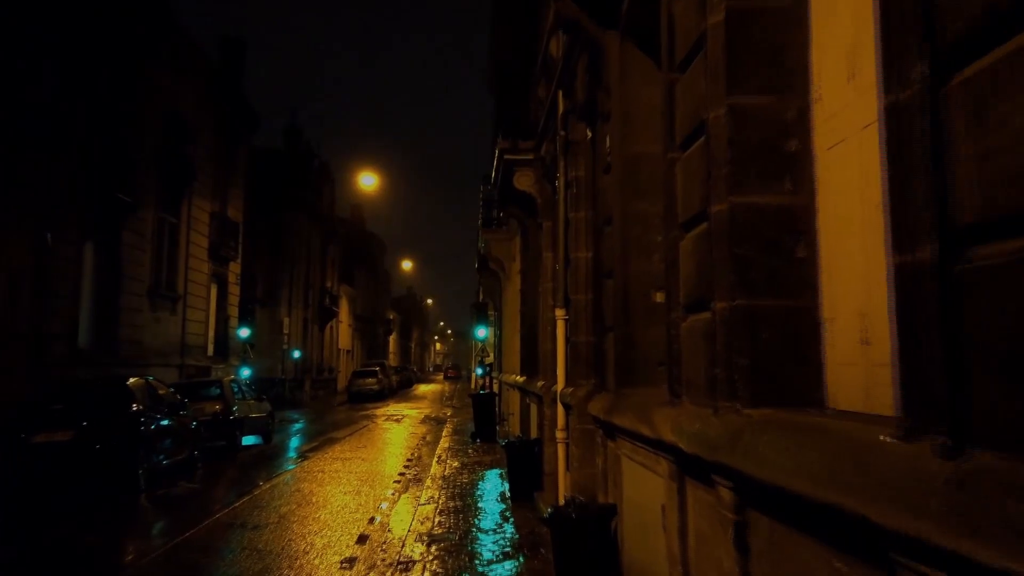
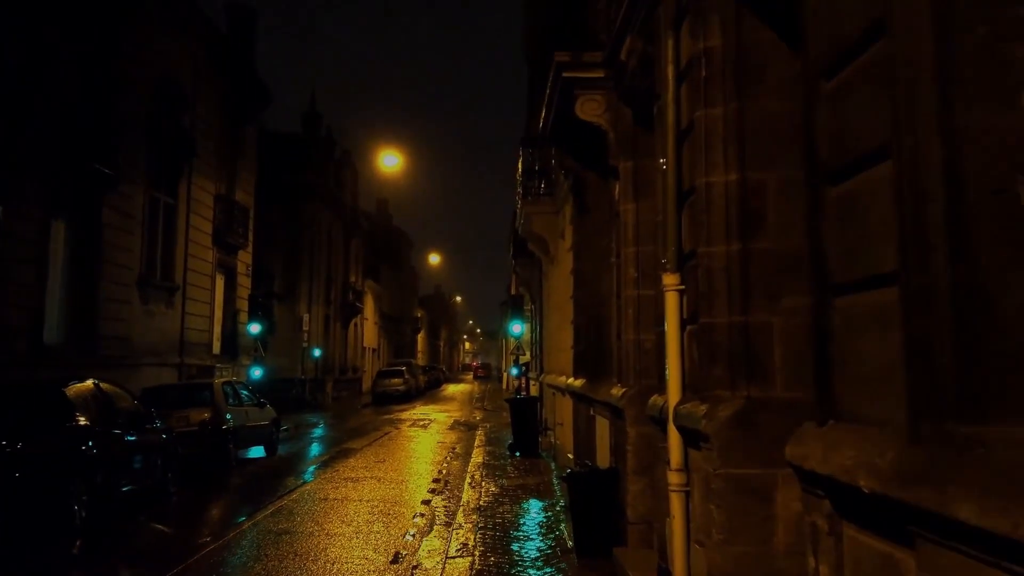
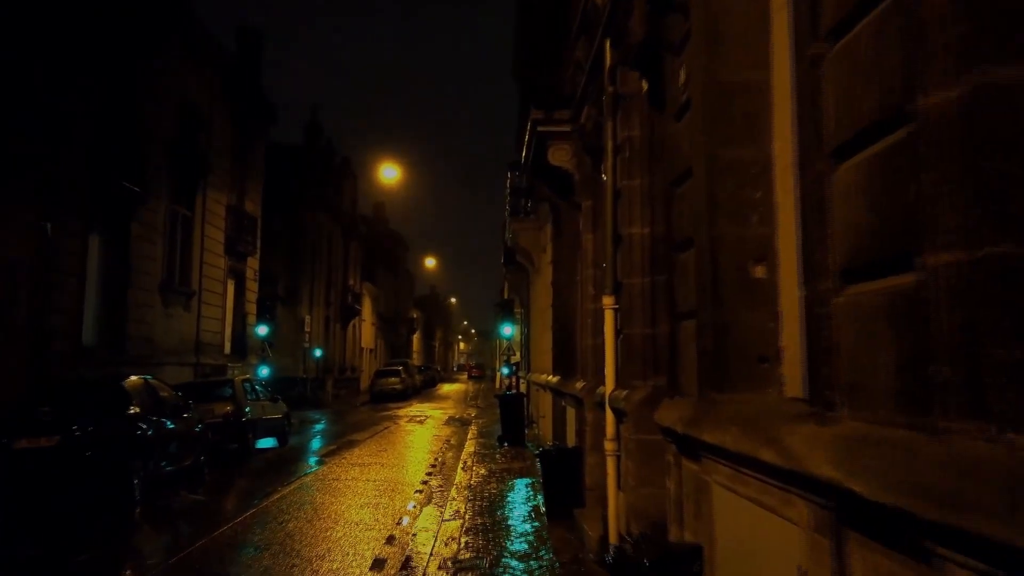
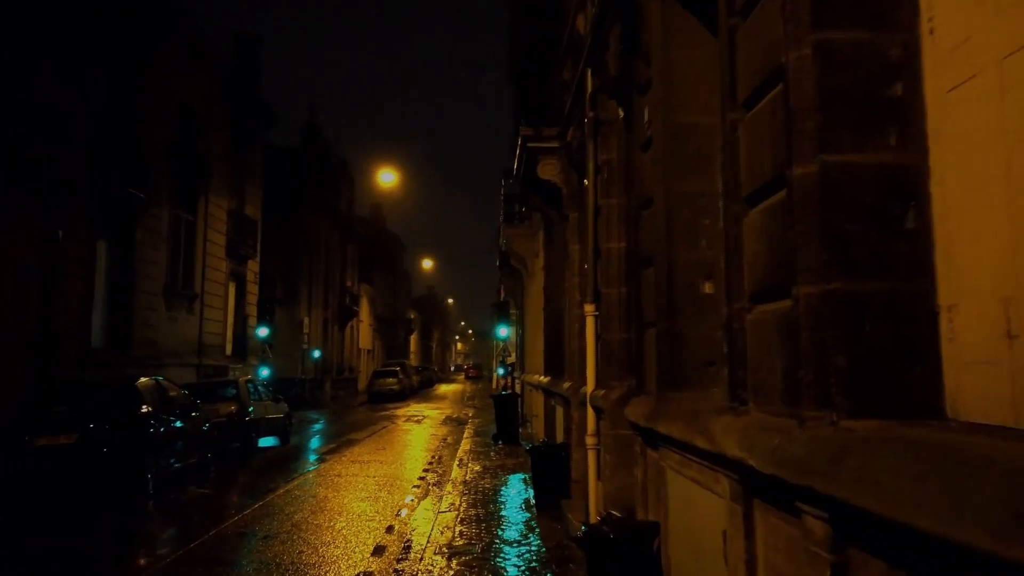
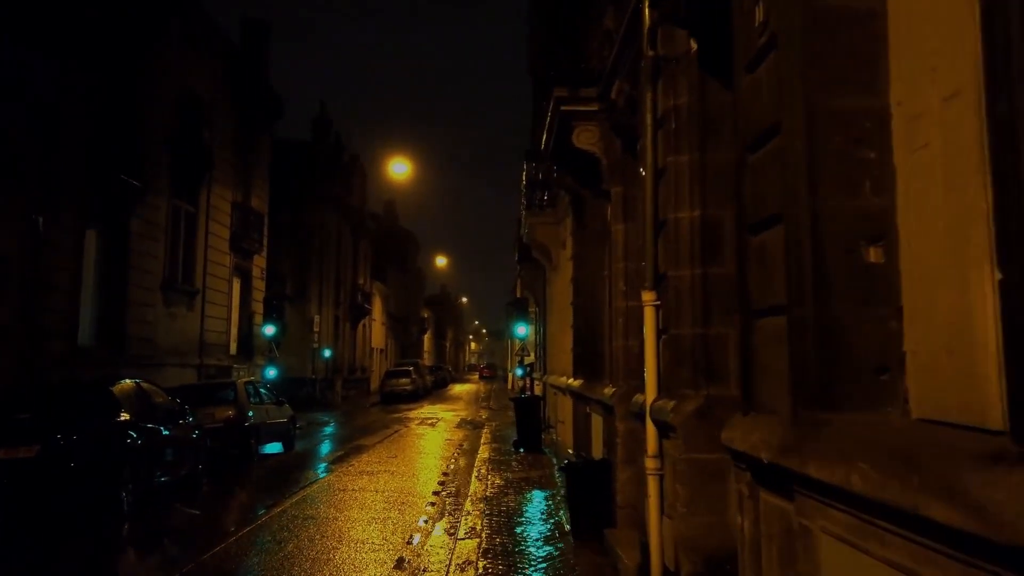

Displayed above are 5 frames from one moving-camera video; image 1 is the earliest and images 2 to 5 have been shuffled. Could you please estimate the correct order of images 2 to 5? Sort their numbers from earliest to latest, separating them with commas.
4, 3, 5, 2
